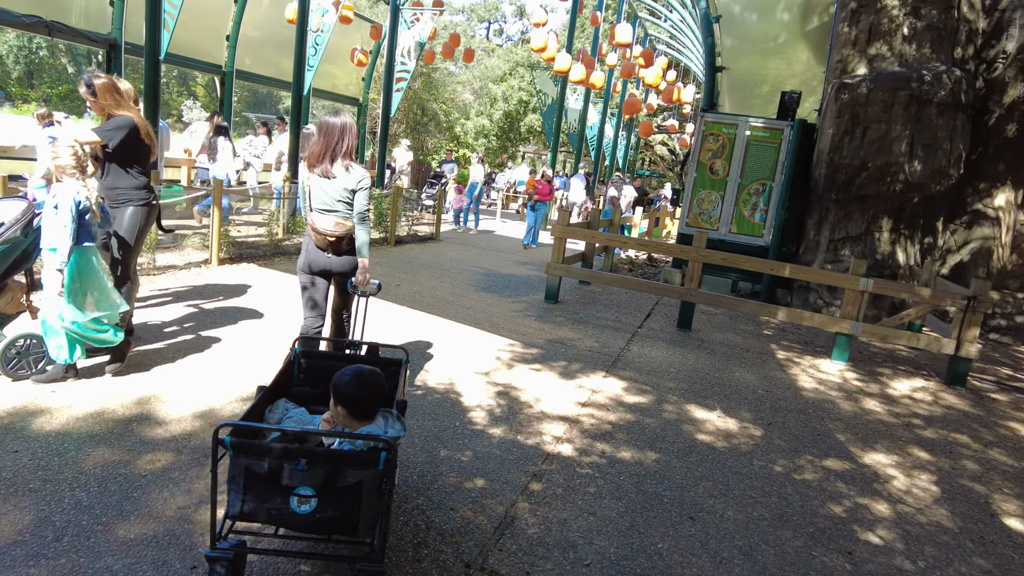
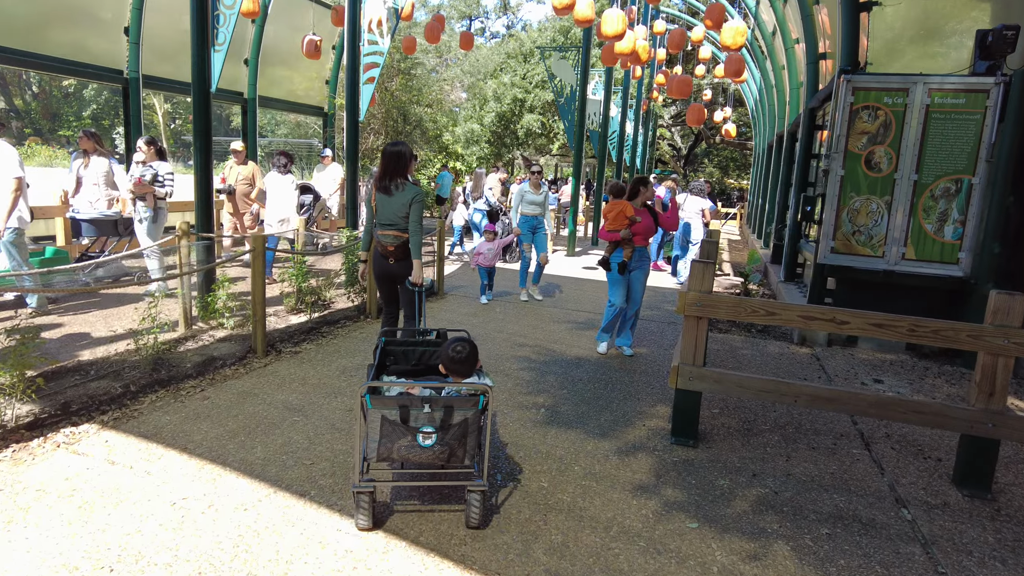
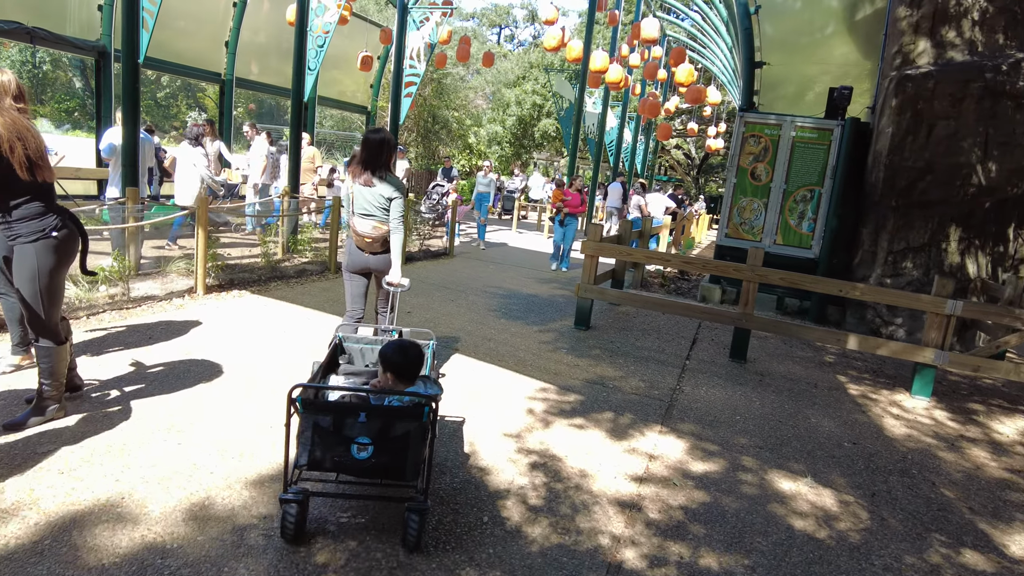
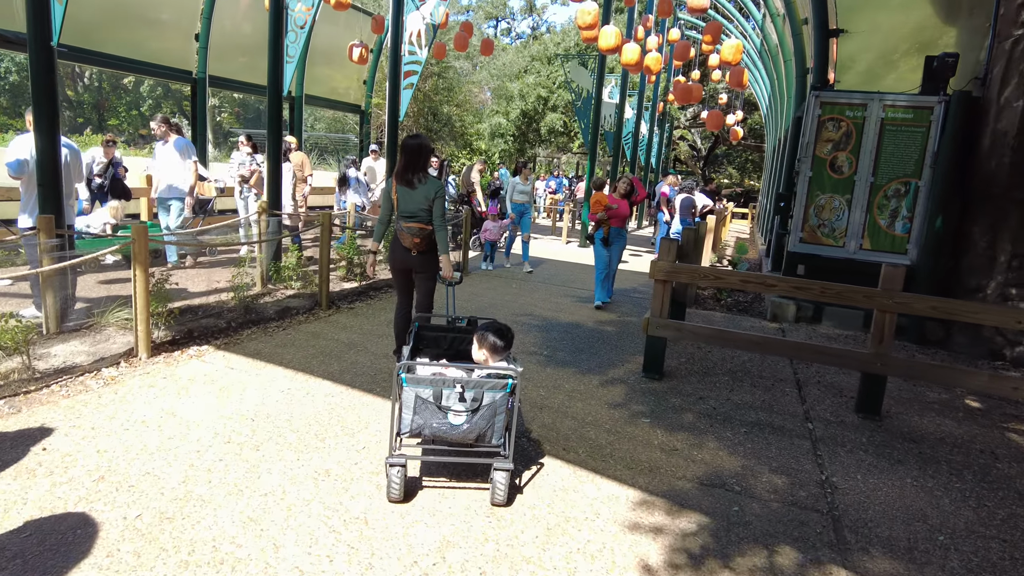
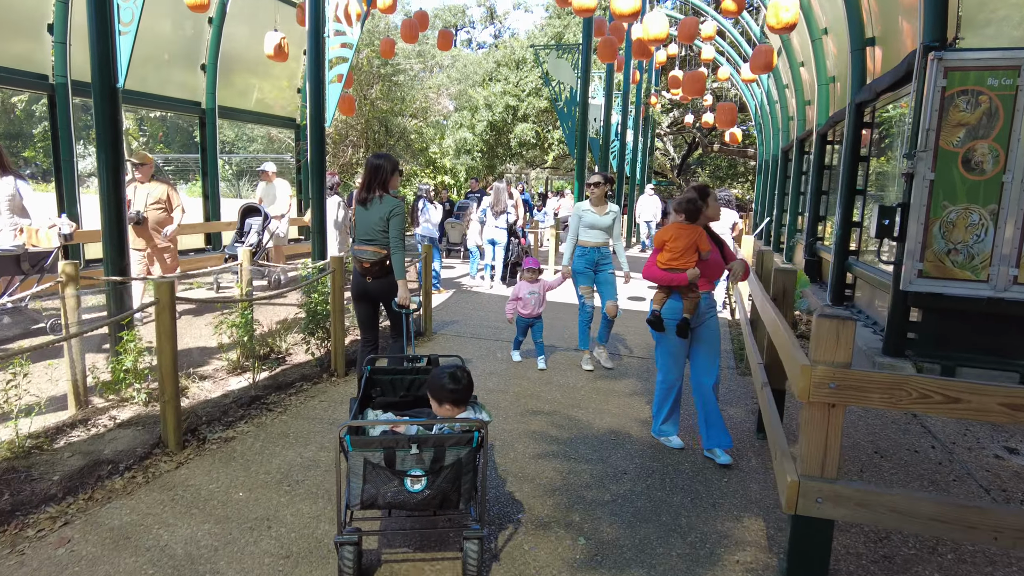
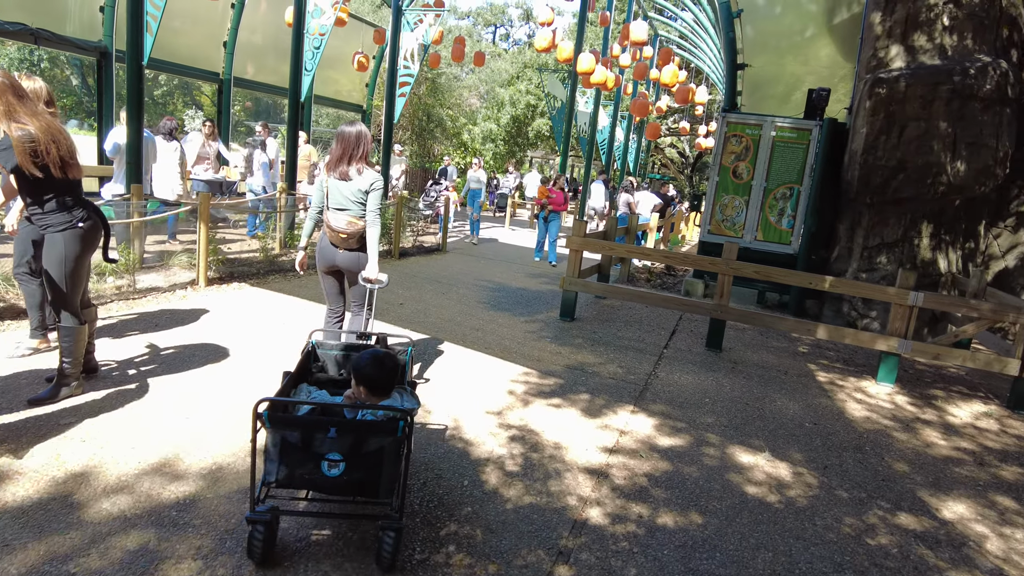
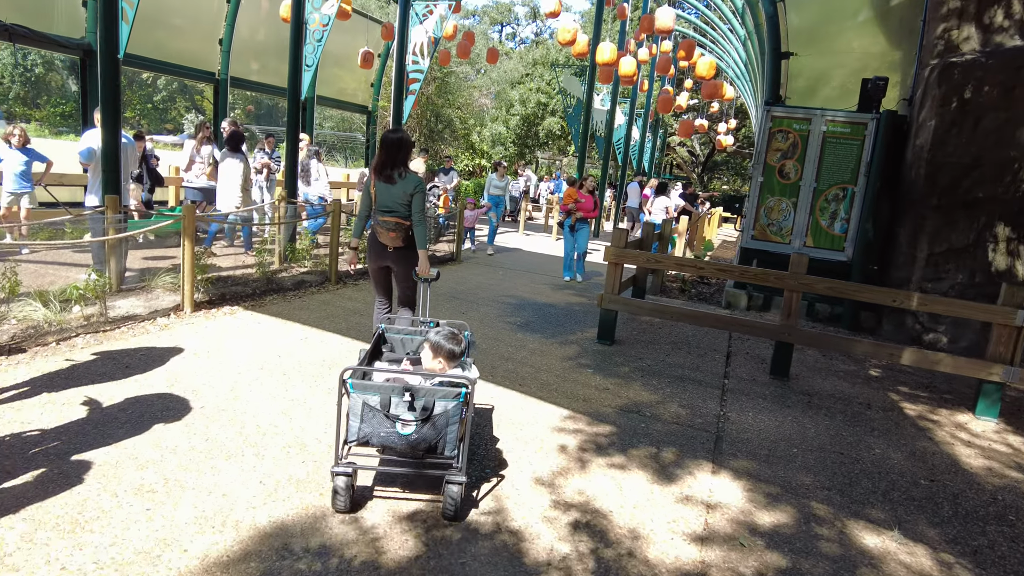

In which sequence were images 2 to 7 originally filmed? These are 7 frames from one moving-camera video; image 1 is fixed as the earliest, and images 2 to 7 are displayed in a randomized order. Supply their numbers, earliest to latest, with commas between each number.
6, 3, 7, 4, 2, 5
